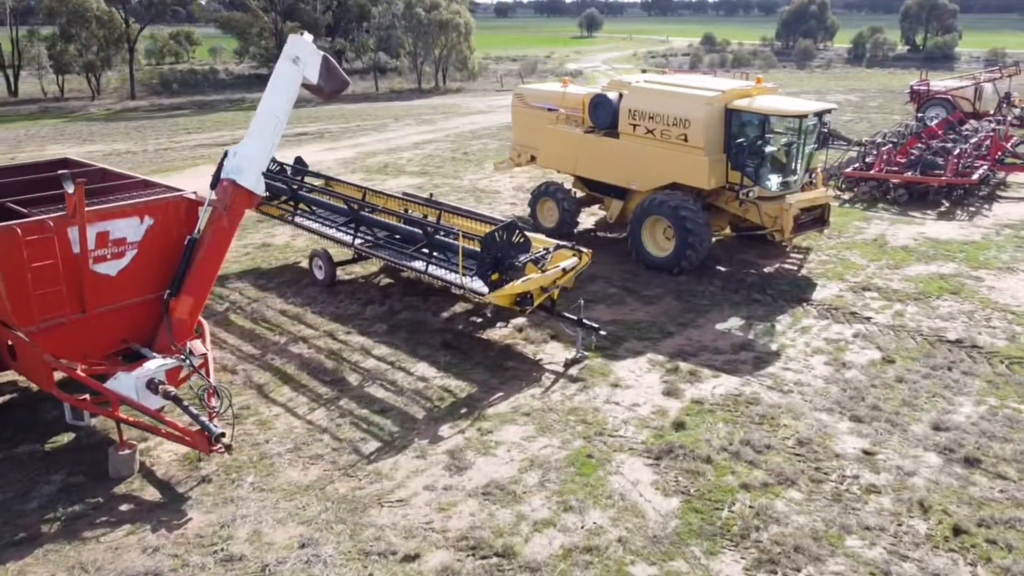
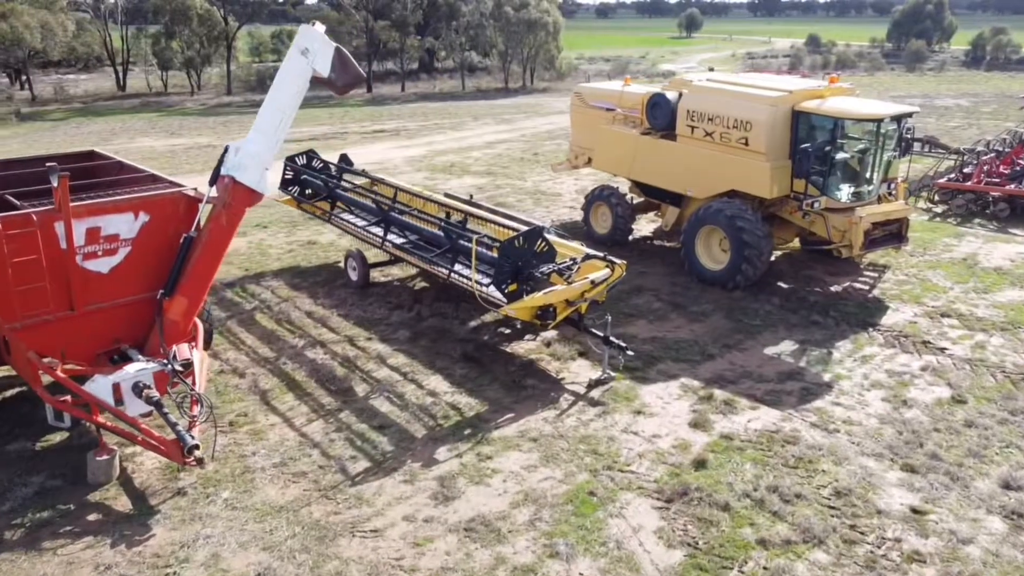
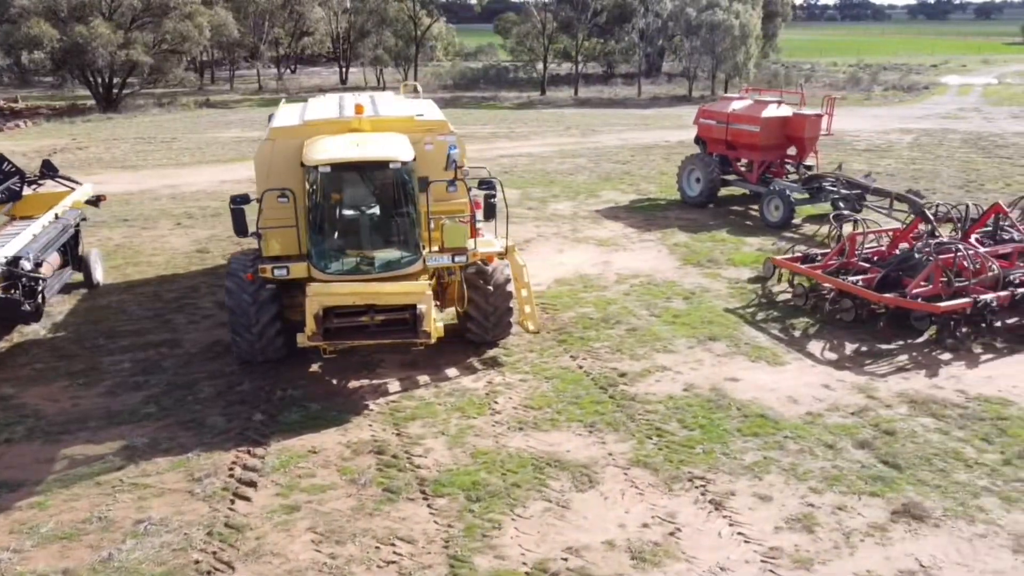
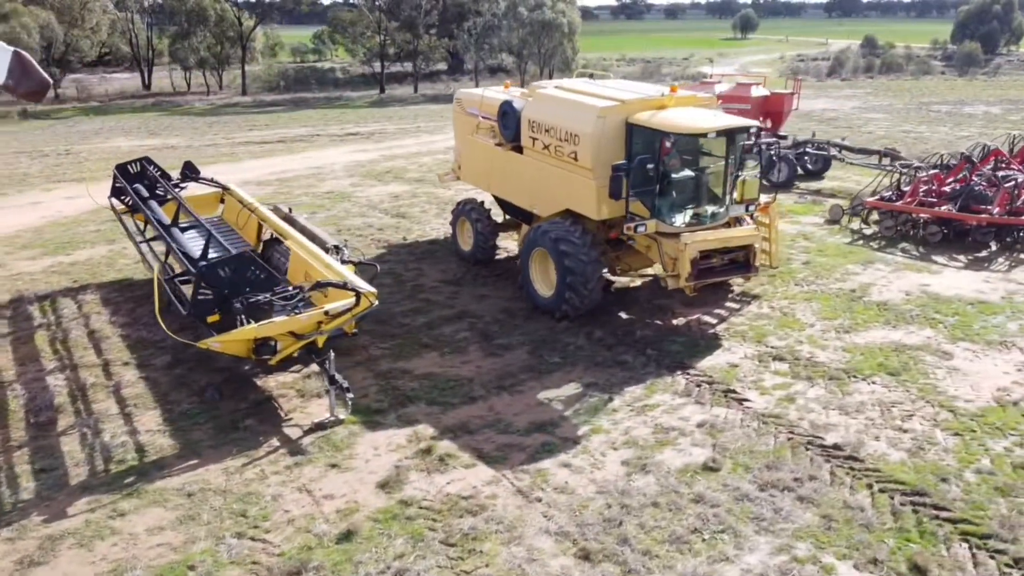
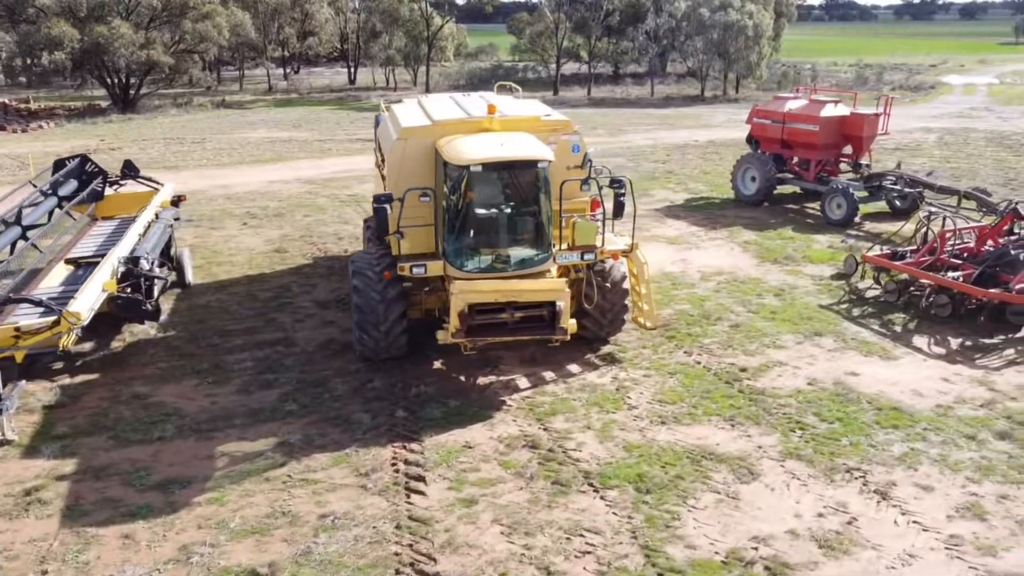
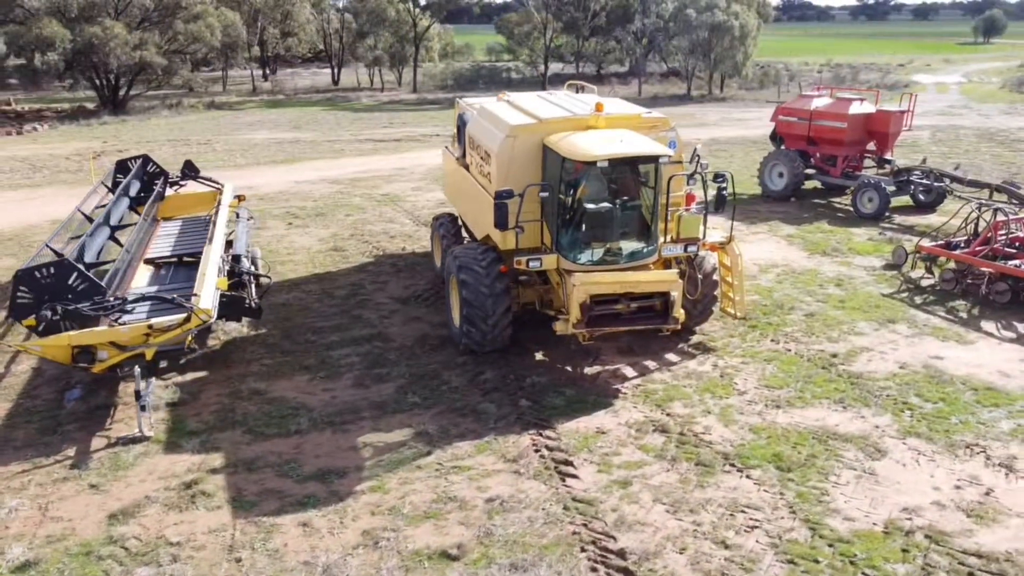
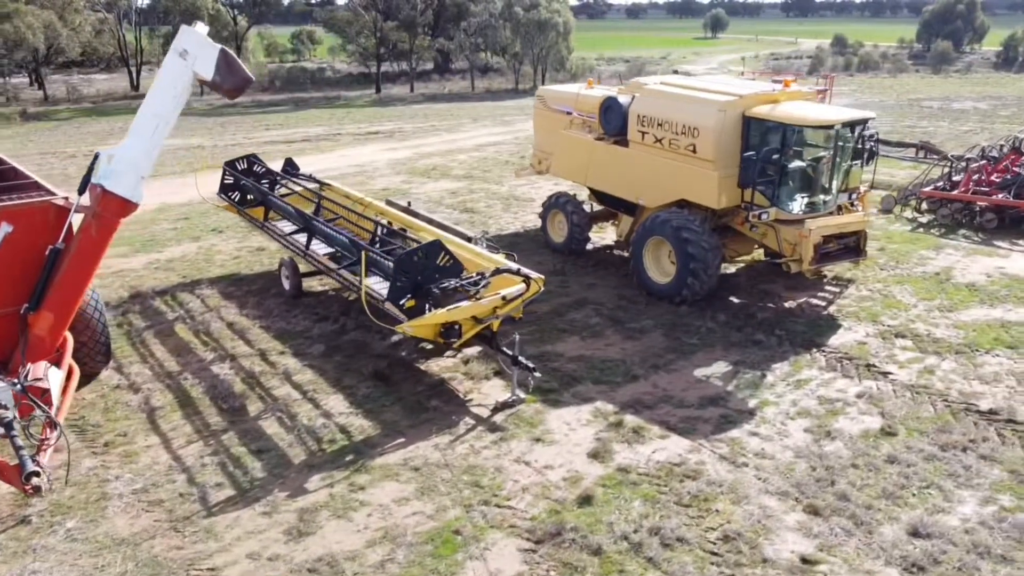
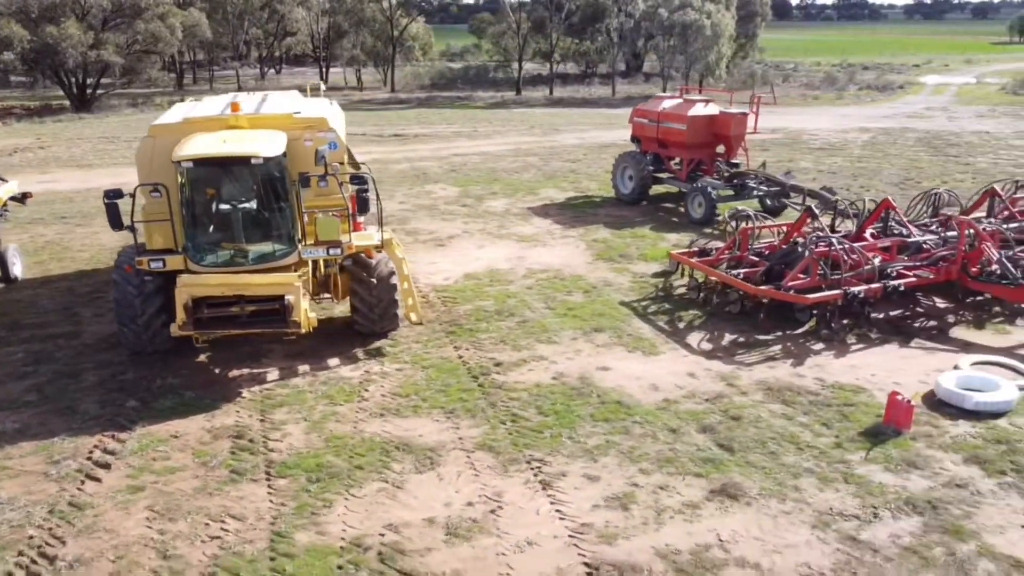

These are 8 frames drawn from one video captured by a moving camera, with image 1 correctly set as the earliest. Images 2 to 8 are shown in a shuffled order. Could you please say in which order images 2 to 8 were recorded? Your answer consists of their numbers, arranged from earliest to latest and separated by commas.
2, 7, 4, 6, 5, 3, 8
